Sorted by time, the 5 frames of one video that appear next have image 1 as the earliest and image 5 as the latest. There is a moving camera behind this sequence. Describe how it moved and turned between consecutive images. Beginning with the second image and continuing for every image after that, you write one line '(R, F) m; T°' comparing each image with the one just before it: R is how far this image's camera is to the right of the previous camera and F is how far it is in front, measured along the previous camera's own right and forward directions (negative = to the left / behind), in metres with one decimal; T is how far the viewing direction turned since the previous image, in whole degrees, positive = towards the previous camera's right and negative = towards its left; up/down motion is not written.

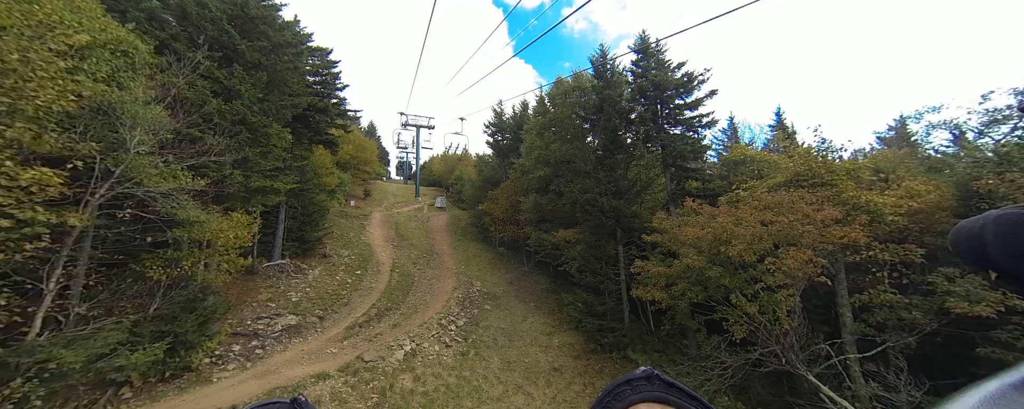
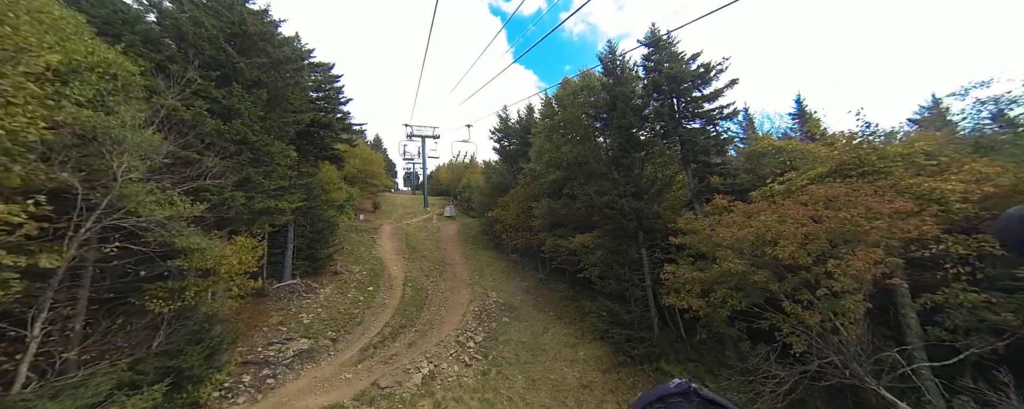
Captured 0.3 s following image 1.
(-0.2, +0.6) m; -1°
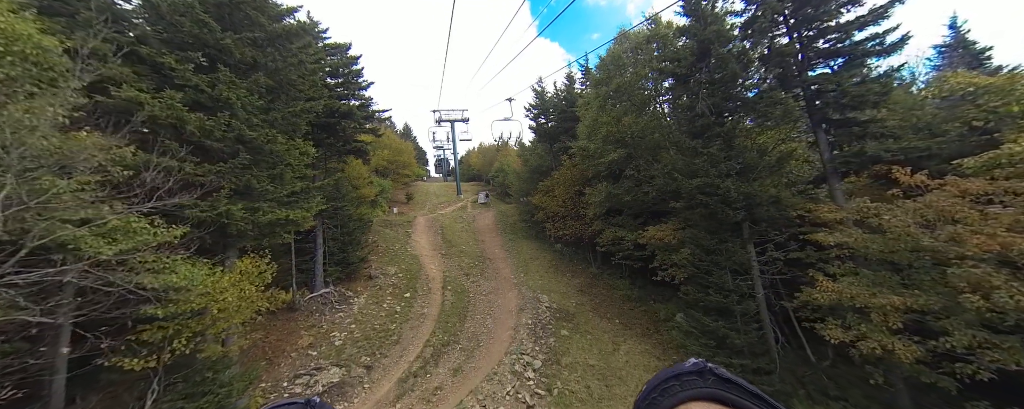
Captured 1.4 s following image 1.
(-0.8, +2.4) m; -6°
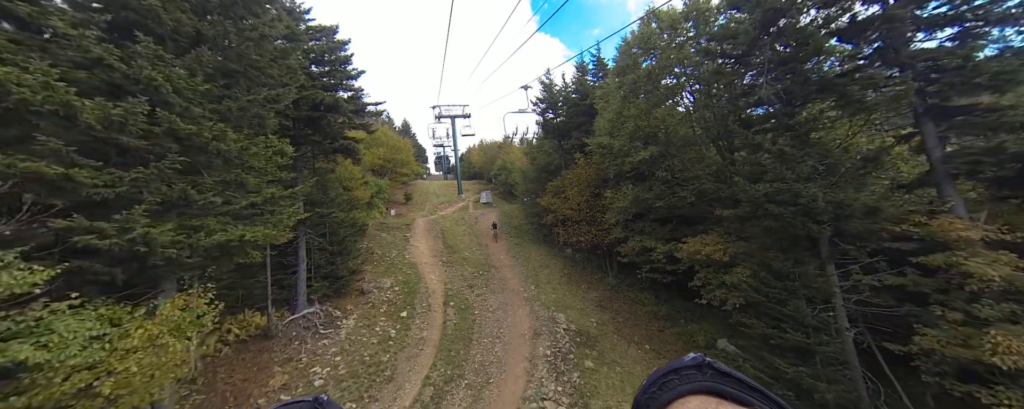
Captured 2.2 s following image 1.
(-0.4, +1.9) m; 0°
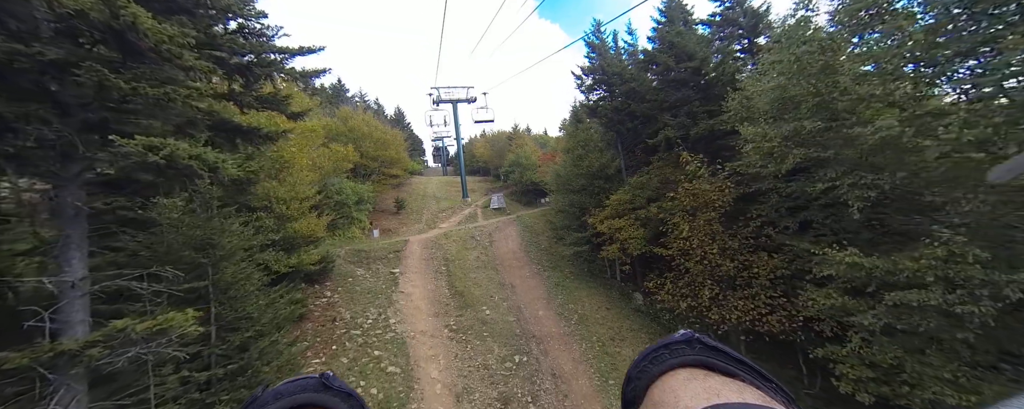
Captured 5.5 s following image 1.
(-2.0, +8.0) m; 0°
